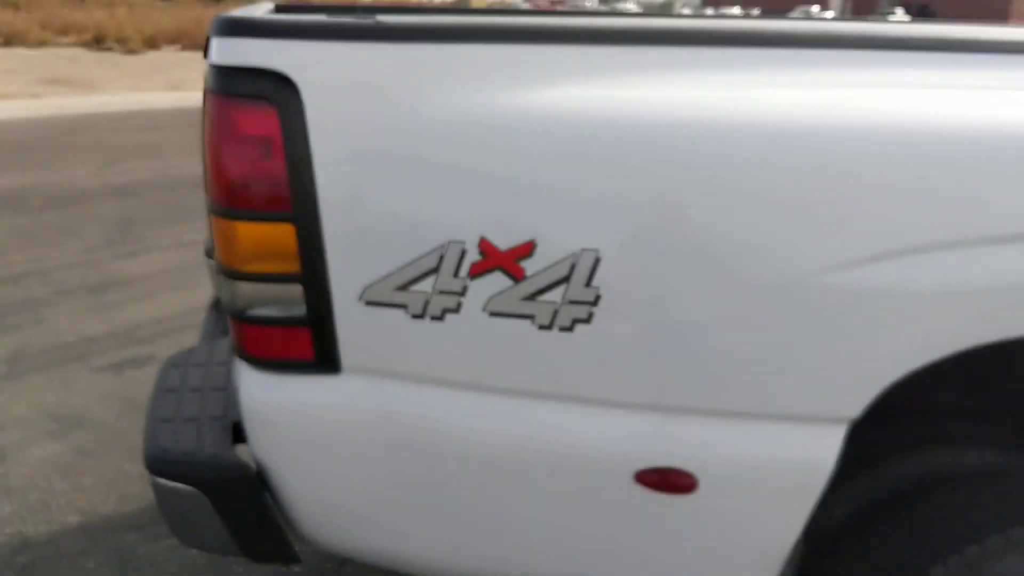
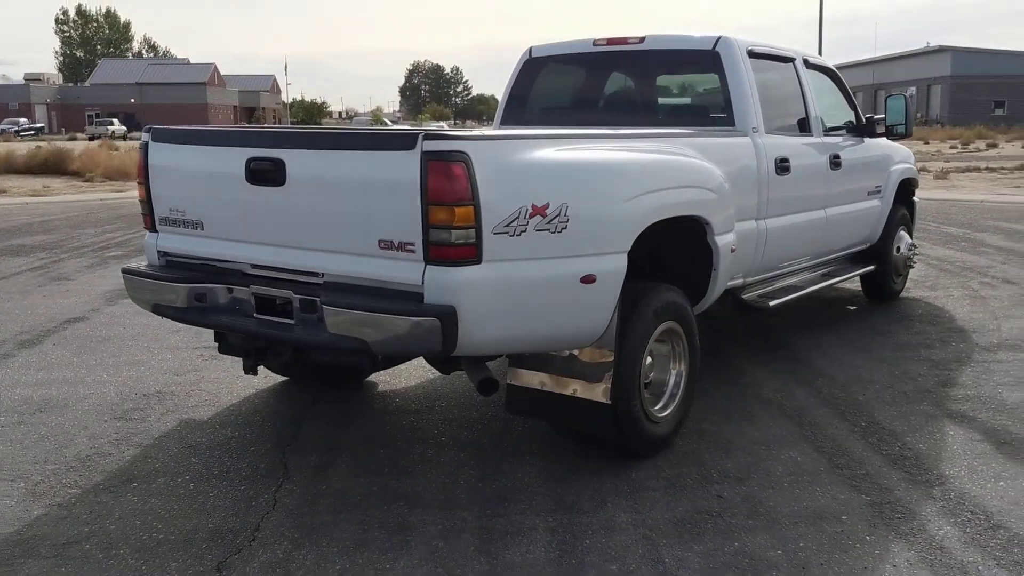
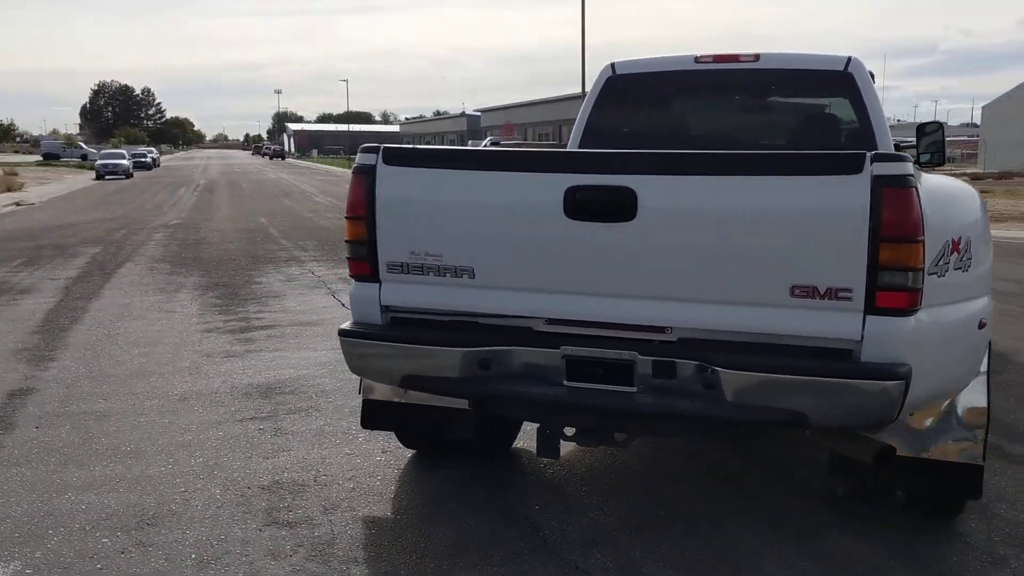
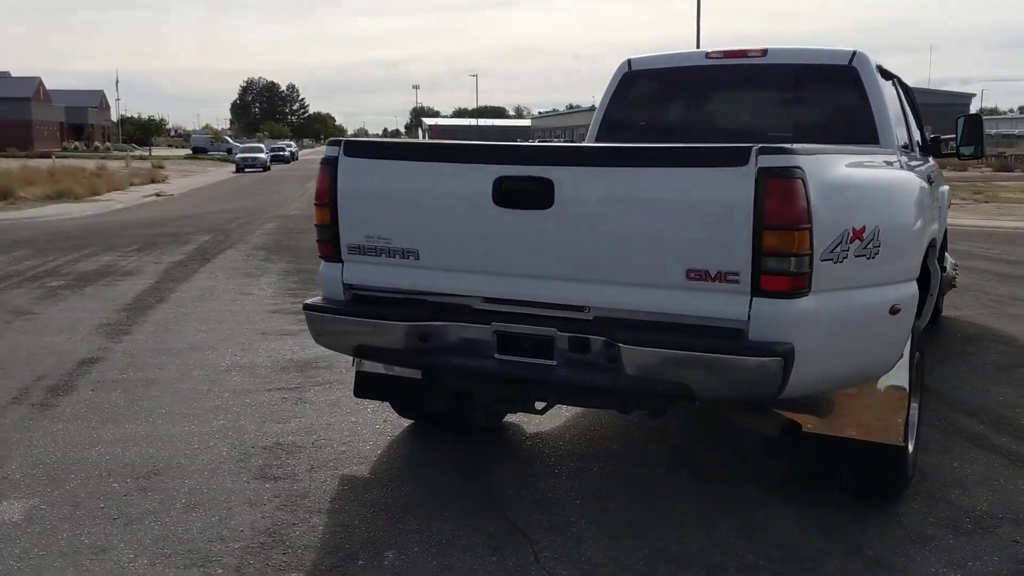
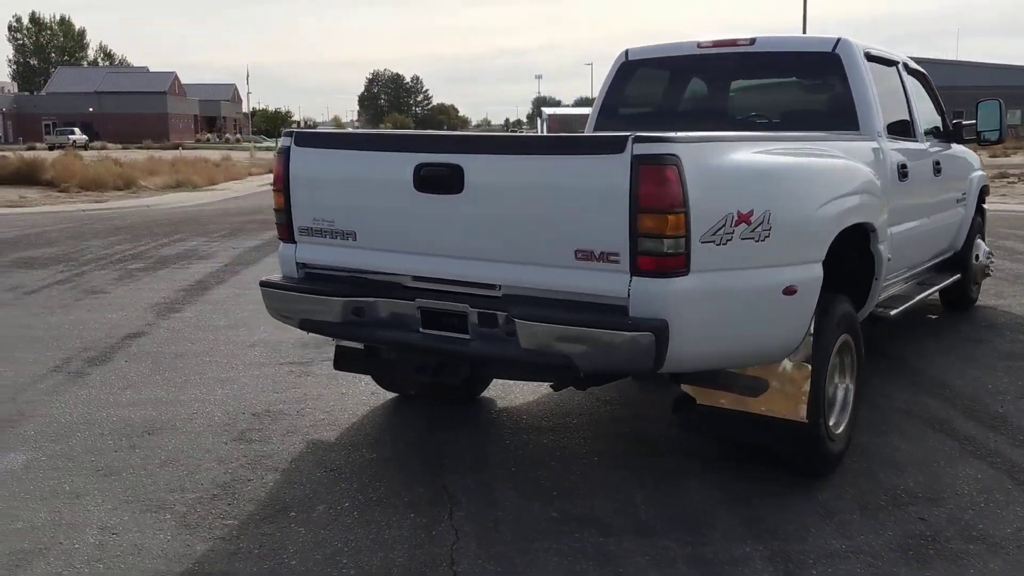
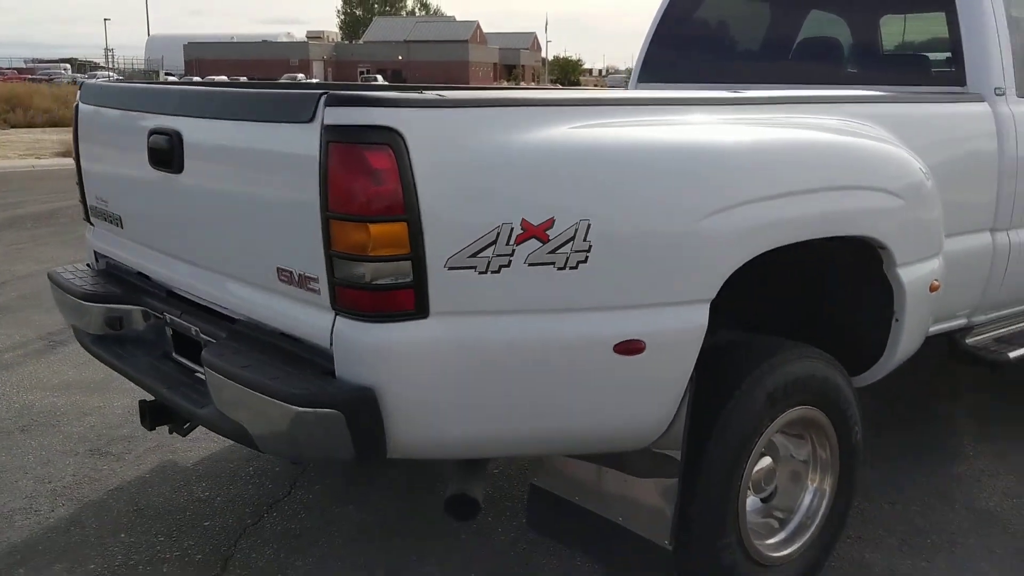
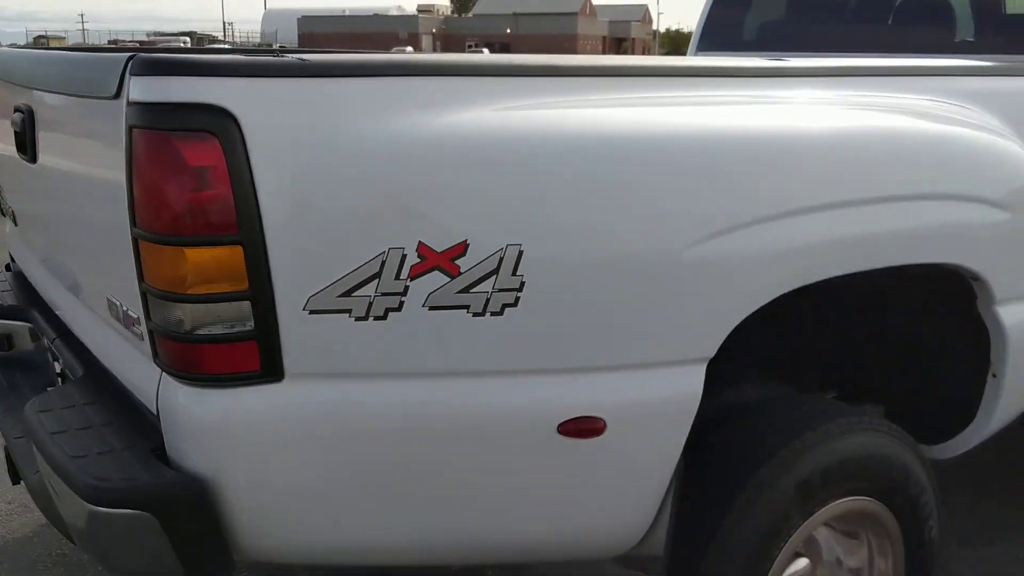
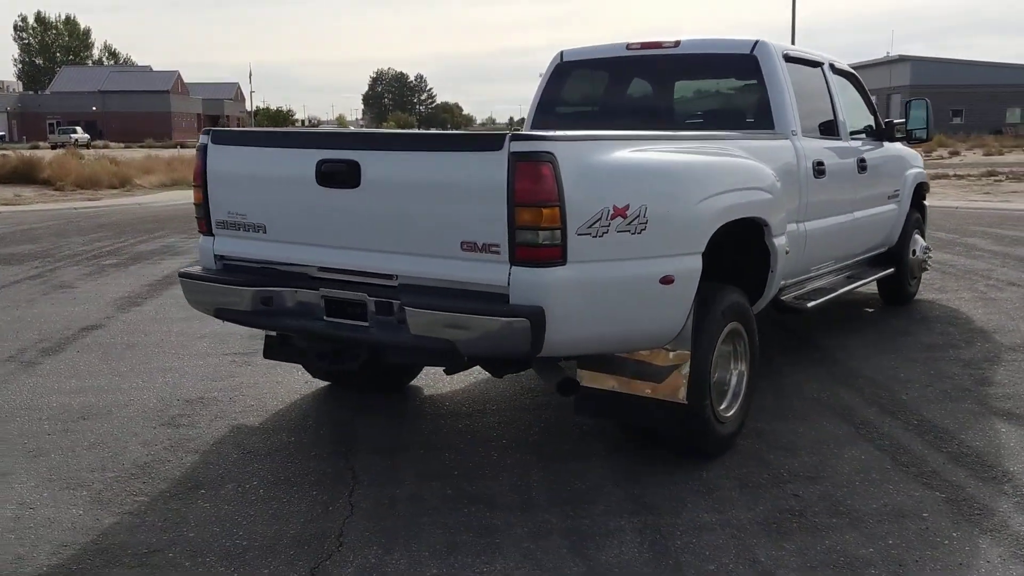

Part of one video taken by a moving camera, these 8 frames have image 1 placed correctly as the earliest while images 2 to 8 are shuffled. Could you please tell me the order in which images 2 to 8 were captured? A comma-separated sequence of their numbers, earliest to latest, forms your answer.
7, 6, 2, 8, 5, 4, 3
